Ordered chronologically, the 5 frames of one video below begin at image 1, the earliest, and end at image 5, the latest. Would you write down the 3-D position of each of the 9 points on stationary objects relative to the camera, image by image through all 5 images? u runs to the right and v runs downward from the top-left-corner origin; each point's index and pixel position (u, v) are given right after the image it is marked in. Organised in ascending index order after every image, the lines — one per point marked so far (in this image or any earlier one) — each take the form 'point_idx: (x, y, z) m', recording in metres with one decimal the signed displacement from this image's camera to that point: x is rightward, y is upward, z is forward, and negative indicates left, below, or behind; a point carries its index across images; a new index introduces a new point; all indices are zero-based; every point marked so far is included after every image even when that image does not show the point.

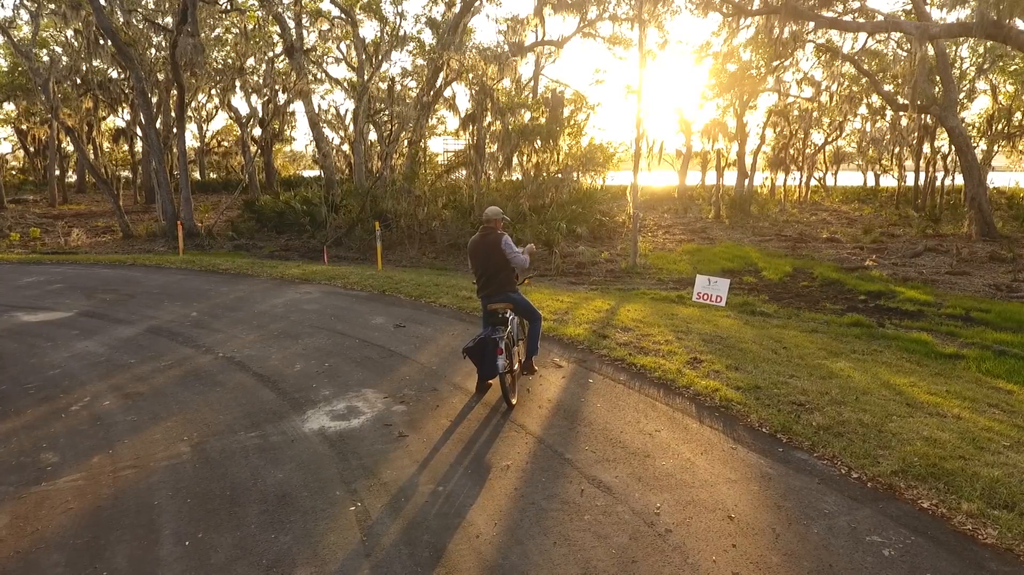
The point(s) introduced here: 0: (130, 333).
0: (-4.5, -0.5, +7.4) m
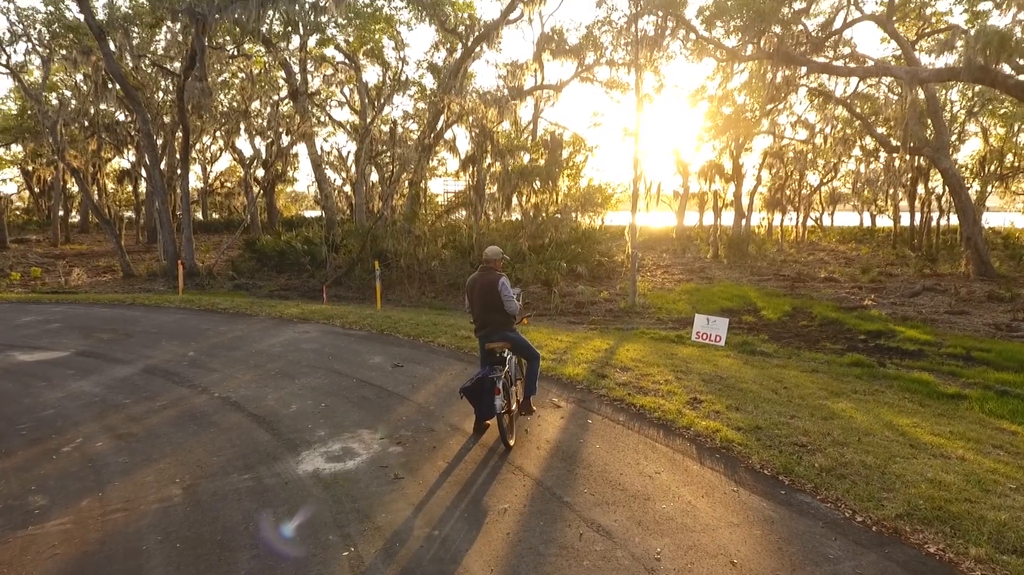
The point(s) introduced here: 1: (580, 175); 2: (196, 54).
0: (-4.6, -1.0, +7.4) m
1: (+1.9, +3.2, +17.7) m
2: (-9.1, +6.7, +17.9) m
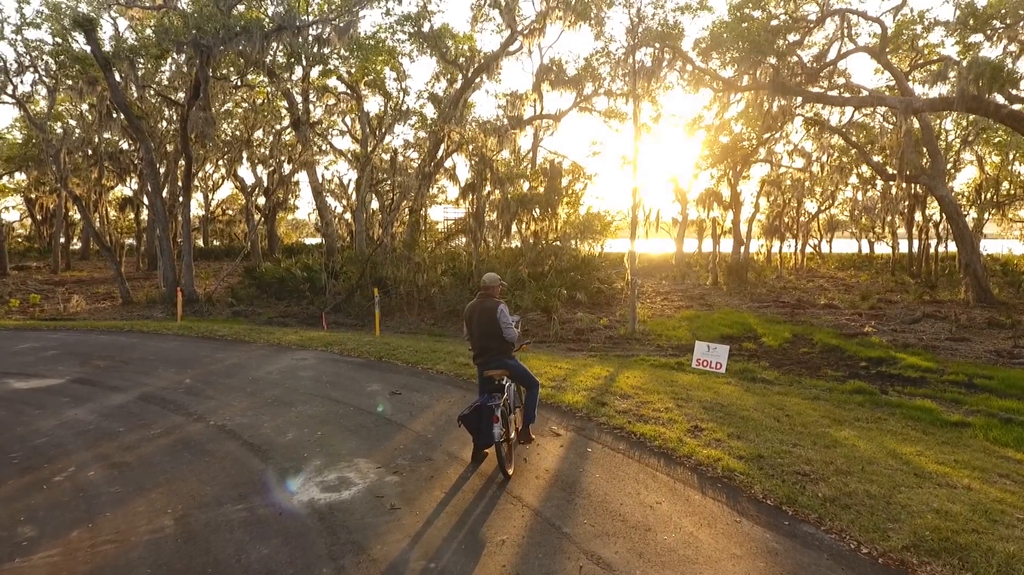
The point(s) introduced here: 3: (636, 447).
0: (-4.6, -1.3, +7.3) m
1: (+1.9, +2.4, +17.8) m
2: (-9.1, +5.9, +18.2) m
3: (+1.1, -1.5, +5.7) m
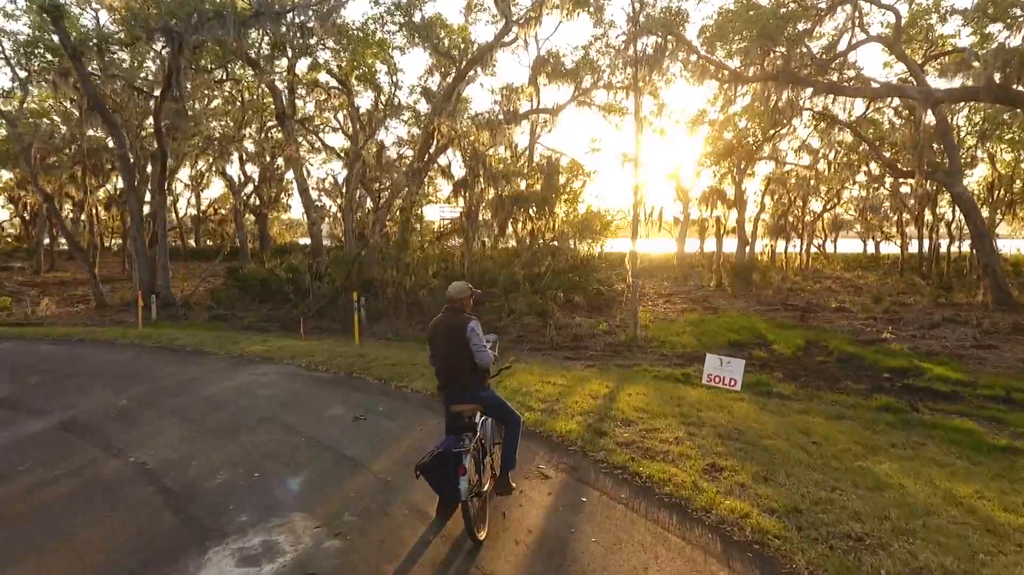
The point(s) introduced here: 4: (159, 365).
0: (-4.7, -1.4, +6.2) m
1: (+1.7, +2.3, +16.8) m
2: (-9.3, +5.8, +17.1) m
3: (+1.0, -1.5, +4.6) m
4: (-5.2, -1.1, +9.1) m
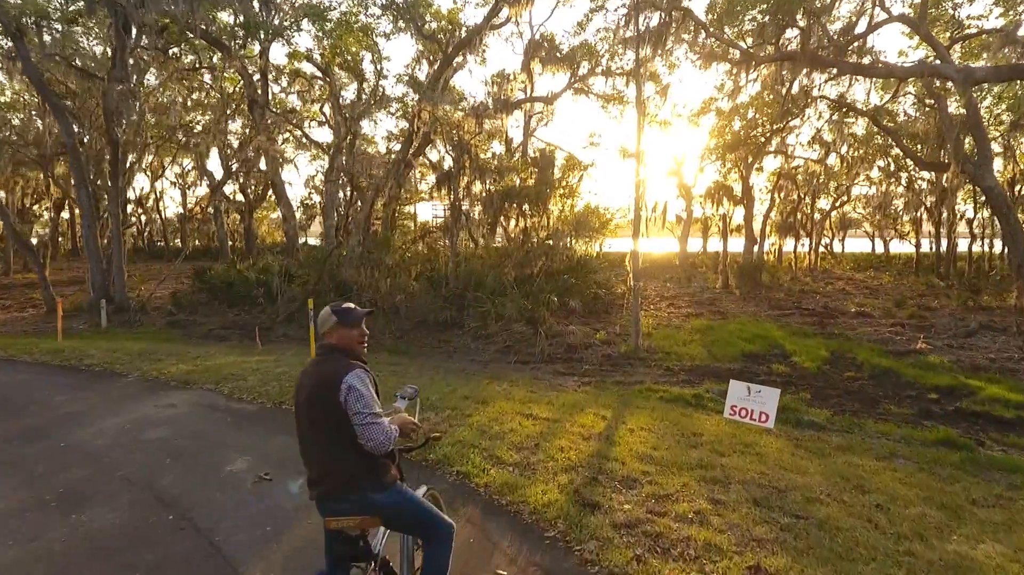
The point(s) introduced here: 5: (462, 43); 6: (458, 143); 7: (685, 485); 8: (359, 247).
0: (-5.0, -1.5, +4.6) m
1: (+1.4, +2.2, +15.1) m
2: (-9.6, +5.7, +15.4) m
3: (+0.7, -1.6, +2.9) m
4: (-5.5, -1.2, +7.4) m
5: (-1.5, +7.0, +17.5) m
6: (-1.2, +3.2, +13.7) m
7: (+1.3, -1.5, +4.7) m
8: (-3.9, +1.0, +15.3) m
